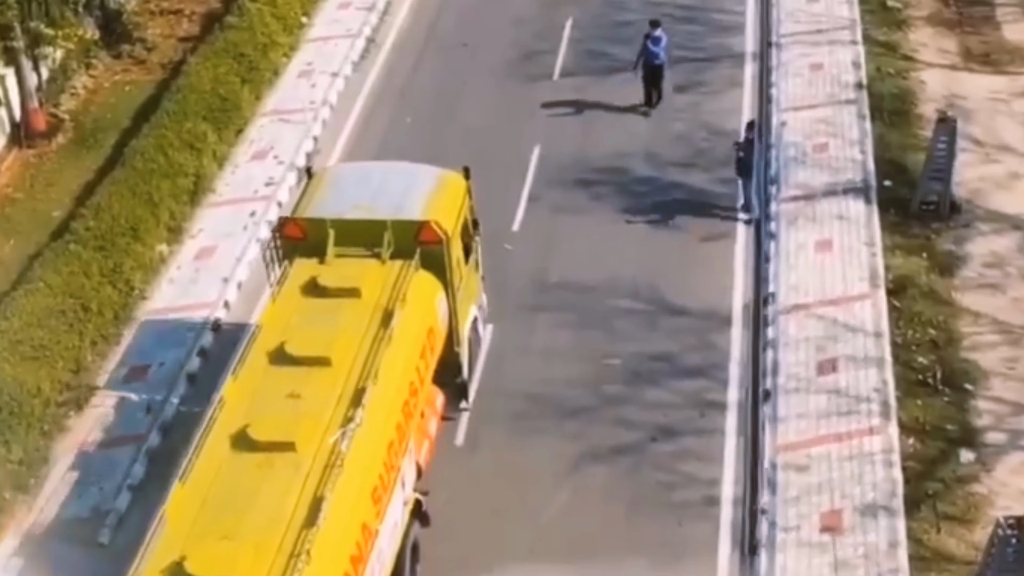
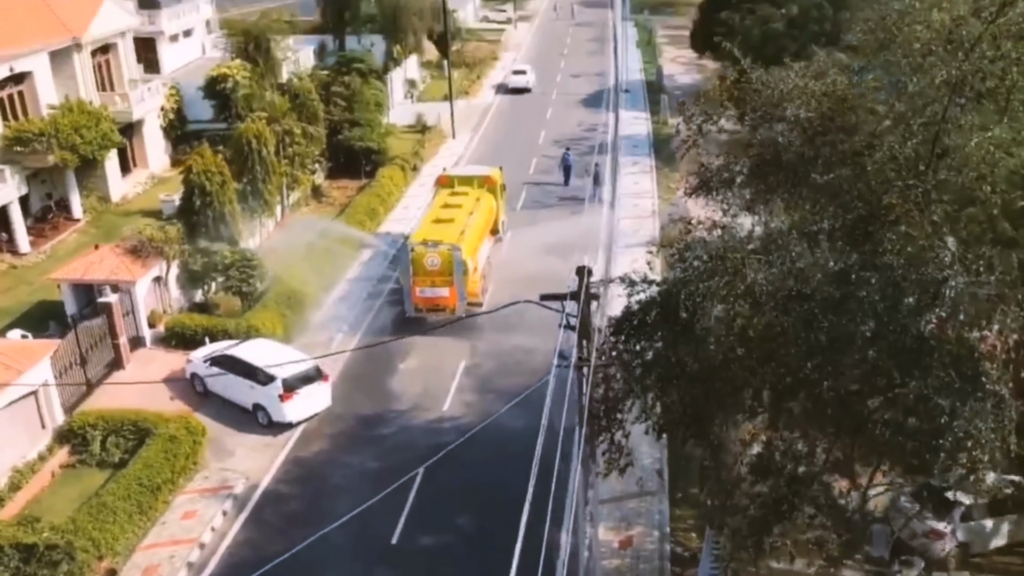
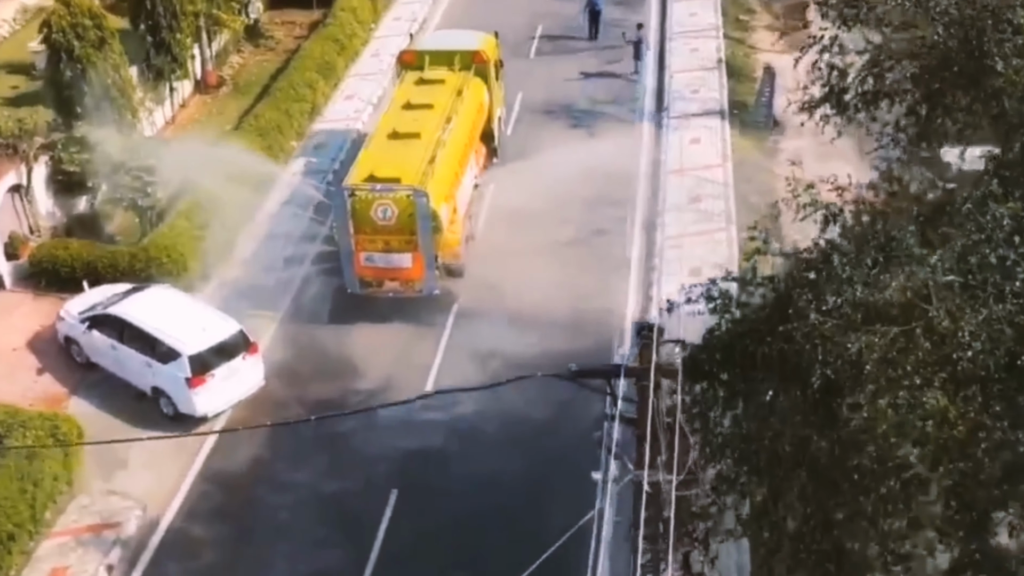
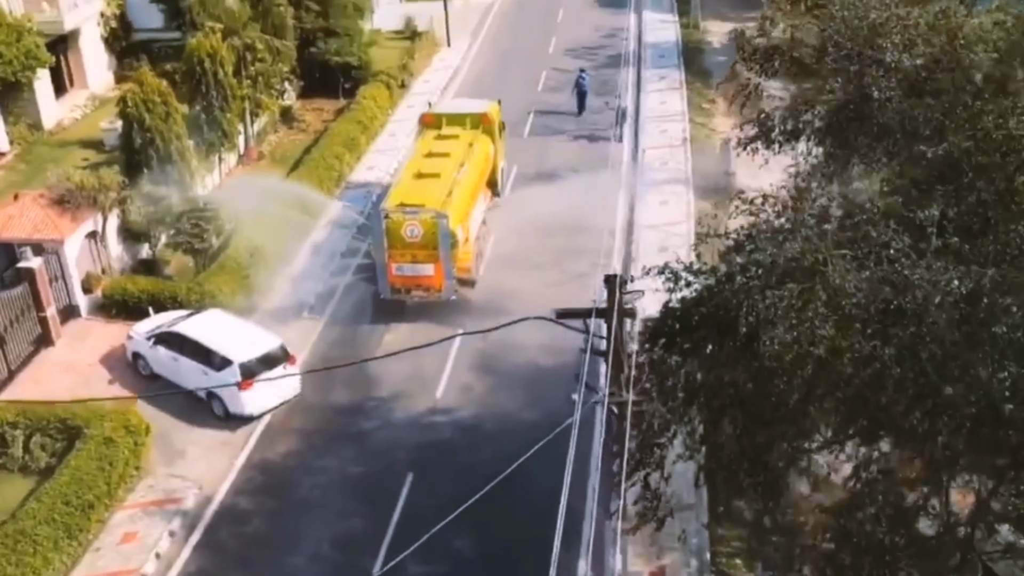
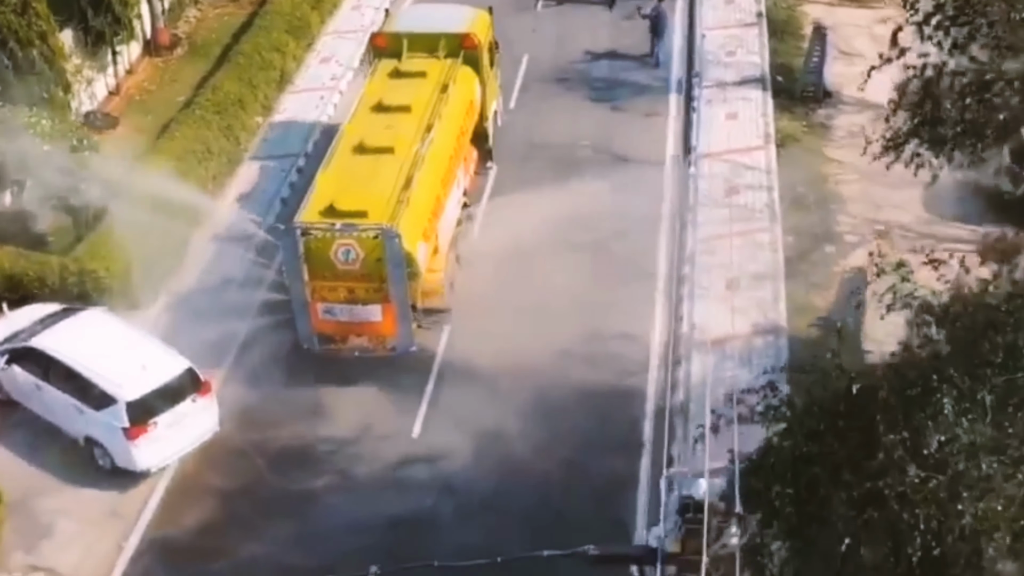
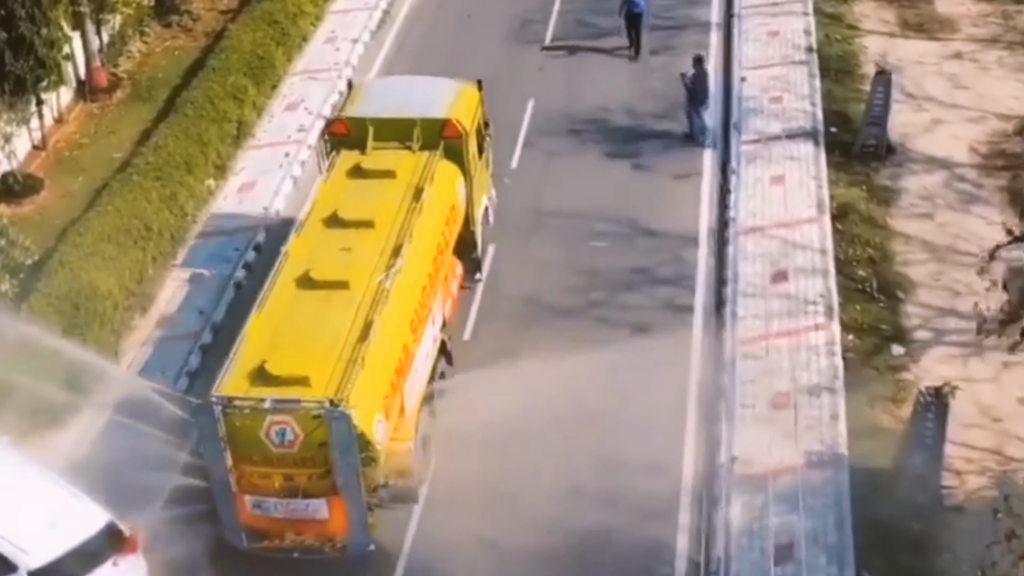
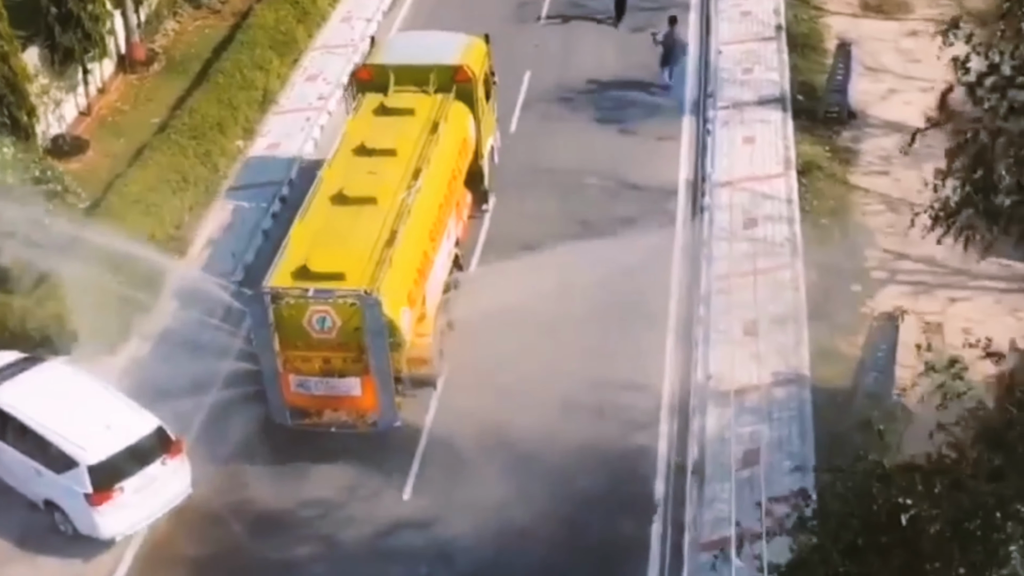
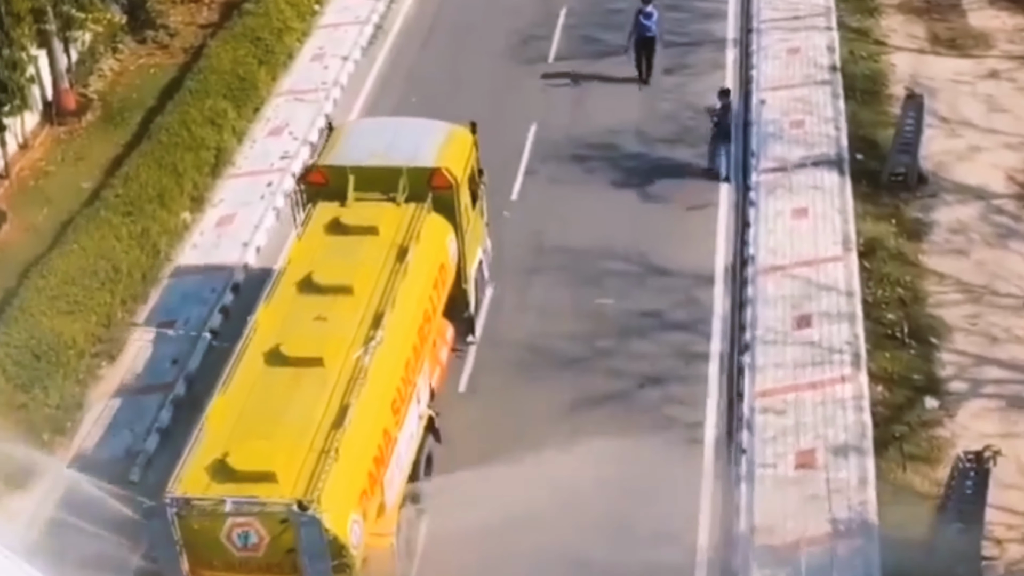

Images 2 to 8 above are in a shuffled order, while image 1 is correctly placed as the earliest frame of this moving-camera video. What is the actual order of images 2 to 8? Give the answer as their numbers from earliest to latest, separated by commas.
8, 6, 7, 5, 3, 4, 2
